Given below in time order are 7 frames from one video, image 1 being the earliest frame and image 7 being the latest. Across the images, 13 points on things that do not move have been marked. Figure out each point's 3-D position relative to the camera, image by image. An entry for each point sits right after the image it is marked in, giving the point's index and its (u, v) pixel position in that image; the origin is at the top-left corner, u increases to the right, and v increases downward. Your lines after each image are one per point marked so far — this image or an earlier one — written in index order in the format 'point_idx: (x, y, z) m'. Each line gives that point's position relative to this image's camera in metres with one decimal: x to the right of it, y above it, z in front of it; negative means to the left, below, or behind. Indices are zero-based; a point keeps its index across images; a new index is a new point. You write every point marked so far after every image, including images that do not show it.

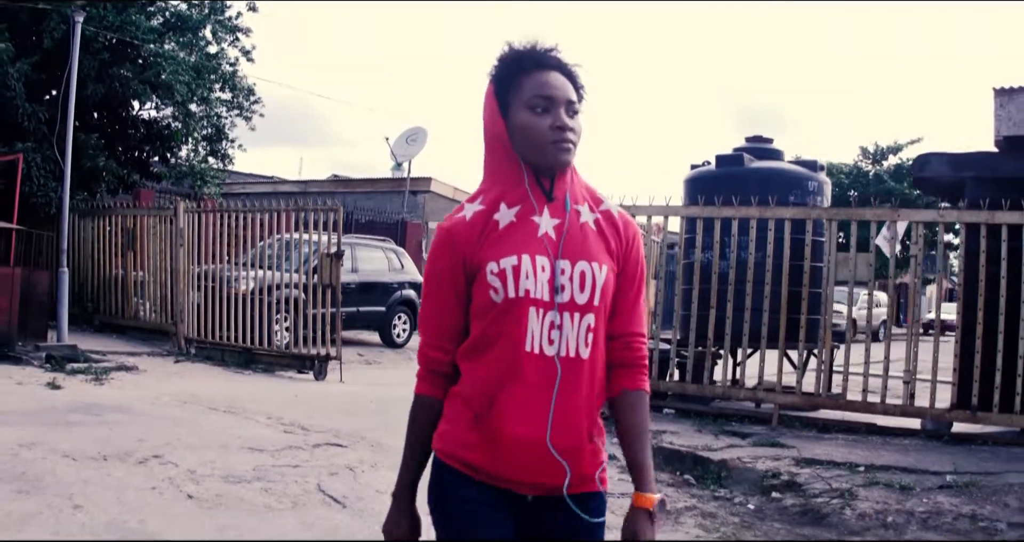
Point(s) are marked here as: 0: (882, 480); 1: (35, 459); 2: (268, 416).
0: (+2.2, -1.2, +5.4) m
1: (-2.6, -1.0, +4.9) m
2: (-1.8, -1.1, +6.8) m
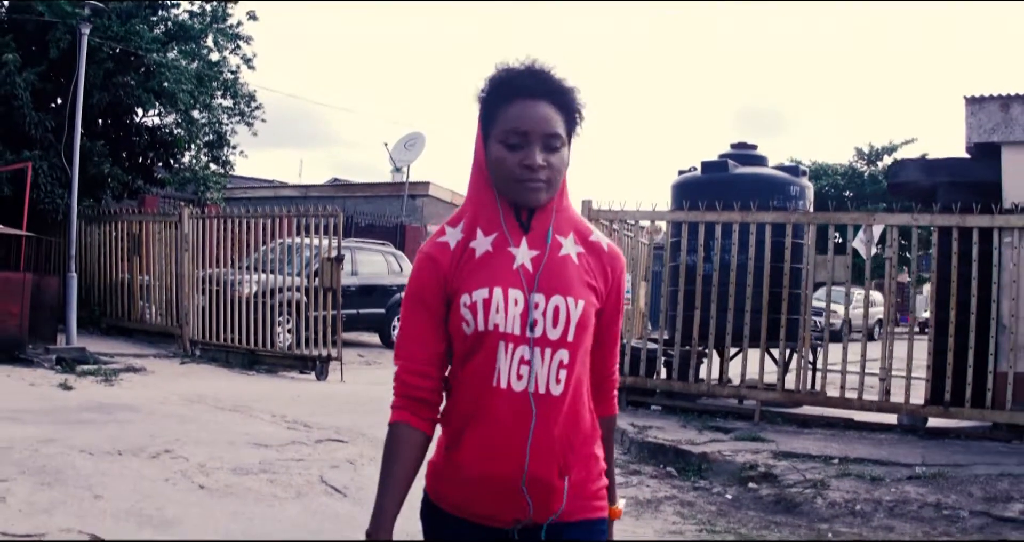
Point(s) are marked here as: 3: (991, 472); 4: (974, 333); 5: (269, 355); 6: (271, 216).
0: (+2.1, -1.3, +5.7) m
1: (-2.6, -1.0, +5.2) m
2: (-1.9, -1.1, +7.1) m
3: (+3.0, -1.3, +5.8) m
4: (+3.5, -0.5, +6.9) m
5: (-2.8, -1.0, +10.6) m
6: (-2.8, +0.6, +10.6) m
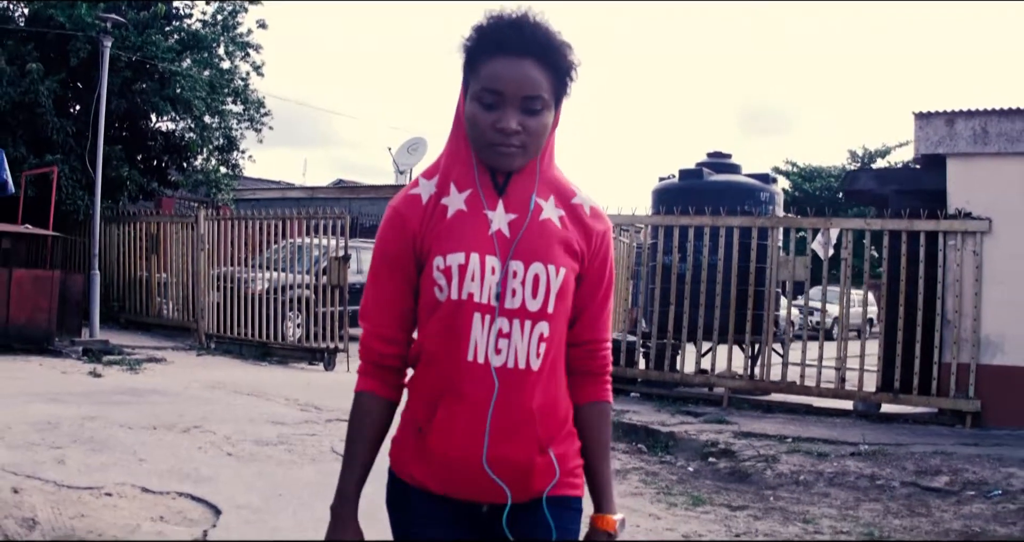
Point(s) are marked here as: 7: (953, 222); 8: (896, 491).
0: (+2.1, -1.3, +6.4) m
1: (-2.7, -1.0, +6.0) m
2: (-1.9, -1.1, +7.8) m
3: (+3.0, -1.3, +6.5) m
4: (+3.4, -0.5, +7.6) m
5: (-2.9, -0.9, +11.4) m
6: (-2.9, +0.7, +11.3) m
7: (+3.6, +0.4, +7.4) m
8: (+2.4, -1.3, +5.6) m
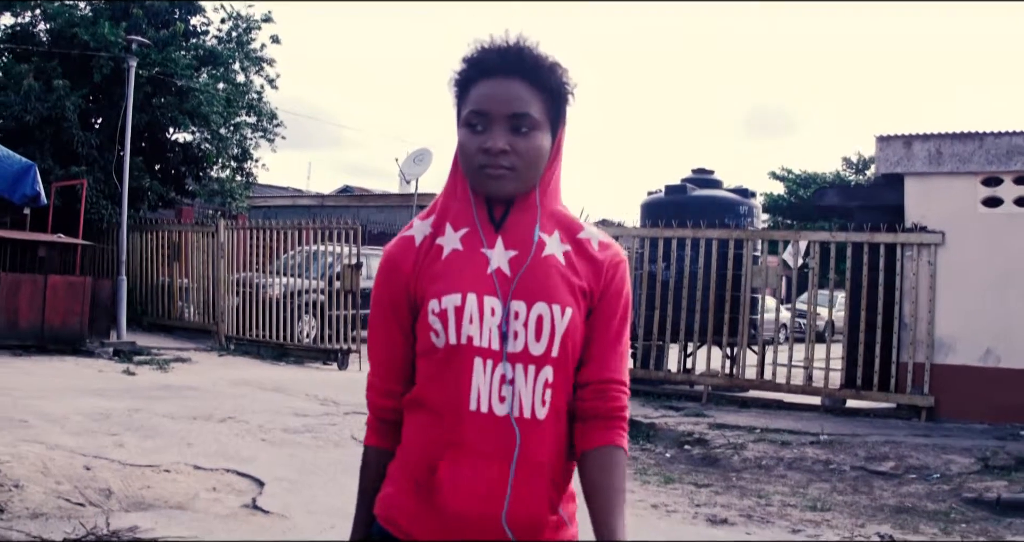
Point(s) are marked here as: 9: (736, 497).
0: (+2.0, -1.3, +7.2) m
1: (-2.7, -1.1, +6.8) m
2: (-1.9, -1.2, +8.6) m
3: (+2.9, -1.4, +7.3) m
4: (+3.4, -0.5, +8.4) m
5: (-2.9, -1.0, +12.2) m
6: (-2.9, +0.6, +12.1) m
7: (+3.6, +0.3, +8.2) m
8: (+2.3, -1.4, +6.4) m
9: (+1.3, -1.4, +5.5) m
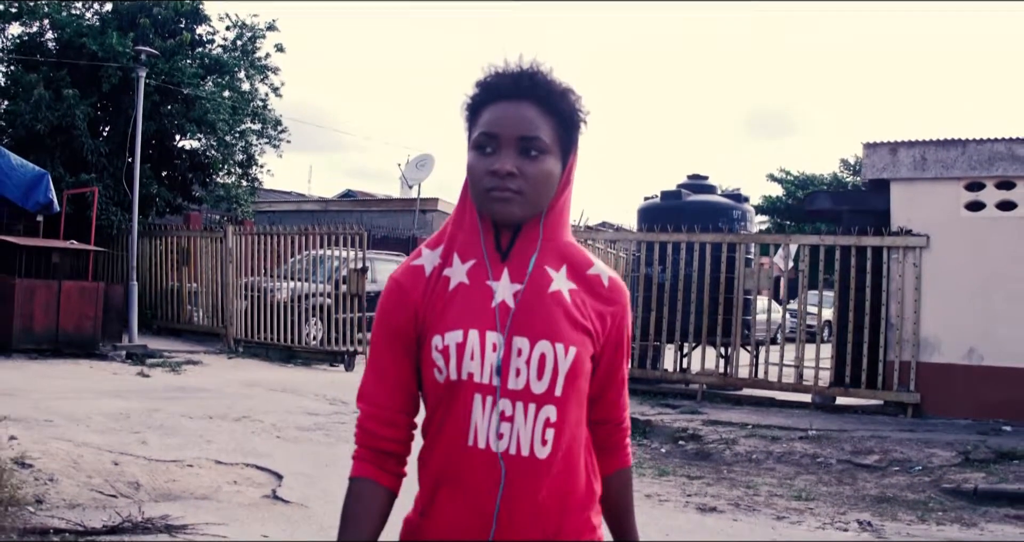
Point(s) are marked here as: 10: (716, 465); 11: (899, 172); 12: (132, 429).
0: (+2.1, -1.3, +7.5) m
1: (-2.7, -1.1, +7.1) m
2: (-1.9, -1.2, +8.9) m
3: (+3.0, -1.4, +7.6) m
4: (+3.4, -0.6, +8.7) m
5: (-2.9, -1.1, +12.5) m
6: (-2.9, +0.5, +12.5) m
7: (+3.6, +0.3, +8.5) m
8: (+2.4, -1.4, +6.7) m
9: (+1.4, -1.4, +5.8) m
10: (+1.5, -1.4, +6.7) m
11: (+3.7, +1.0, +8.7) m
12: (-2.8, -1.2, +6.6) m
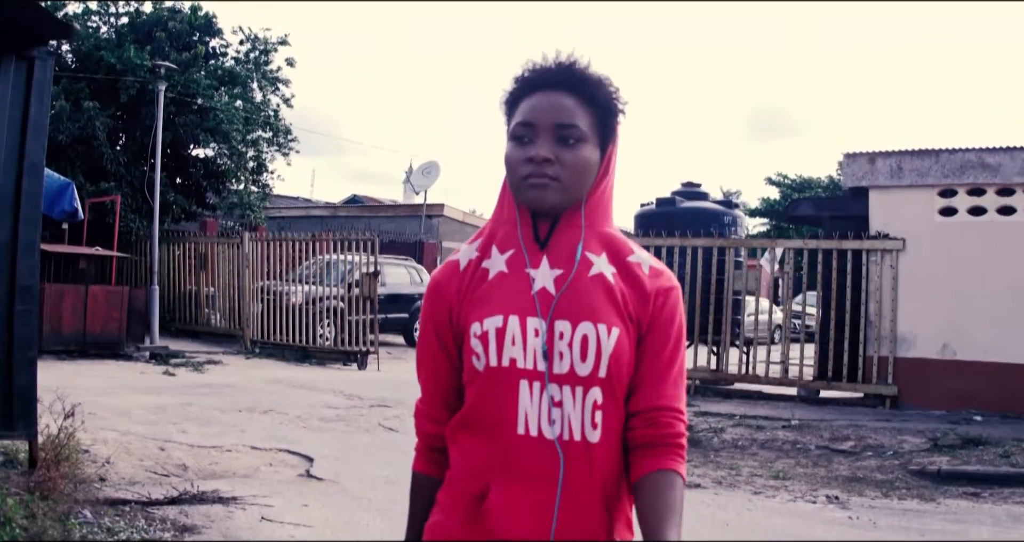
0: (+2.1, -1.4, +8.1) m
1: (-2.7, -1.2, +7.7) m
2: (-1.9, -1.3, +9.6) m
3: (+3.0, -1.4, +8.2) m
4: (+3.5, -0.6, +9.3) m
5: (-2.8, -1.1, +13.1) m
6: (-2.8, +0.5, +13.1) m
7: (+3.7, +0.3, +9.2) m
8: (+2.4, -1.5, +7.3) m
9: (+1.4, -1.4, +6.4) m
10: (+1.5, -1.4, +7.3) m
11: (+3.8, +0.9, +9.3) m
12: (-2.7, -1.2, +7.2) m
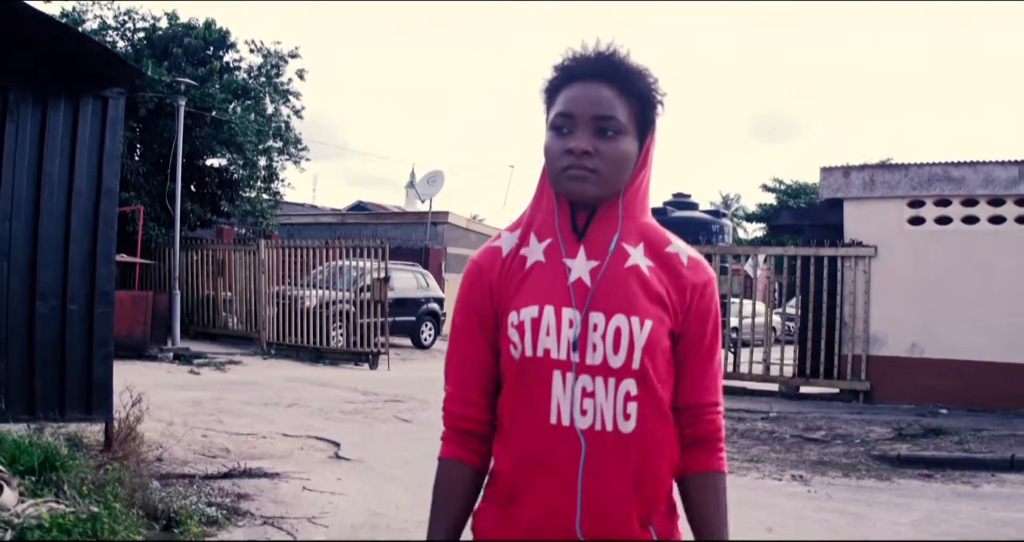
0: (+2.1, -1.4, +8.9) m
1: (-2.6, -1.2, +8.5) m
2: (-1.8, -1.3, +10.3) m
3: (+3.0, -1.4, +9.0) m
4: (+3.5, -0.6, +10.1) m
5: (-2.8, -1.2, +13.9) m
6: (-2.8, +0.4, +13.9) m
7: (+3.7, +0.2, +9.9) m
8: (+2.4, -1.5, +8.1) m
9: (+1.4, -1.4, +7.2) m
10: (+1.6, -1.5, +8.1) m
11: (+3.8, +0.9, +10.1) m
12: (-2.7, -1.2, +8.0) m
